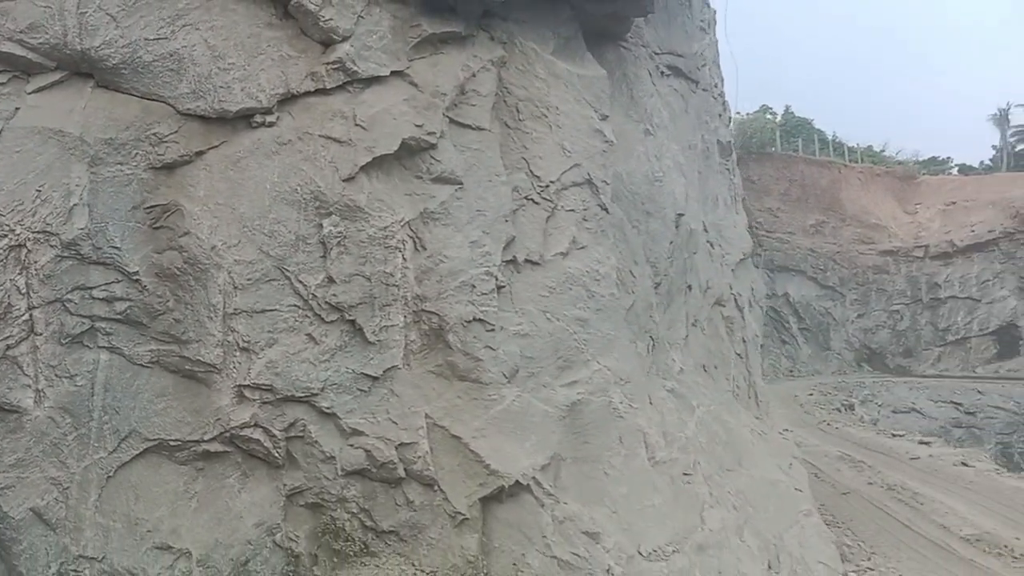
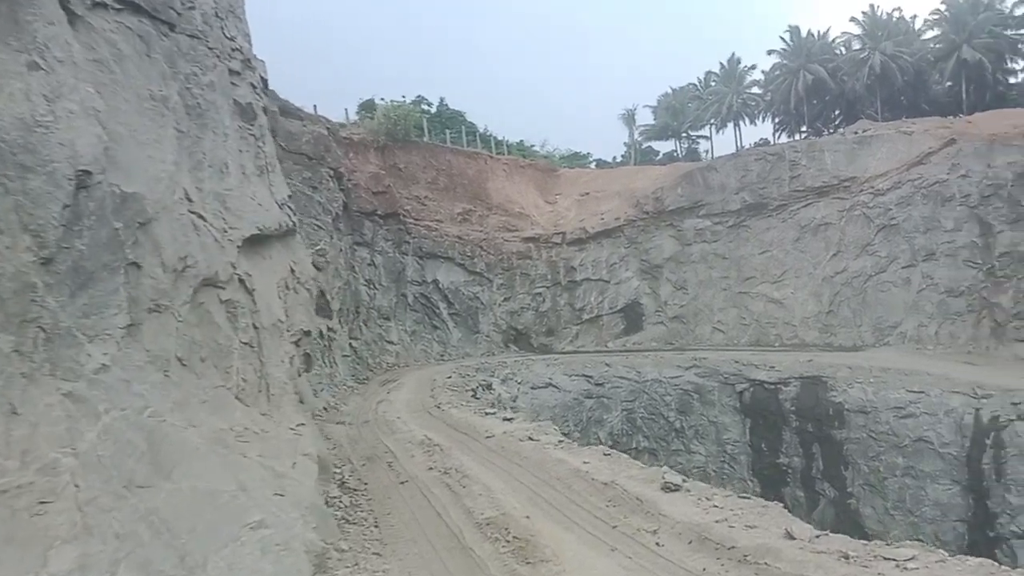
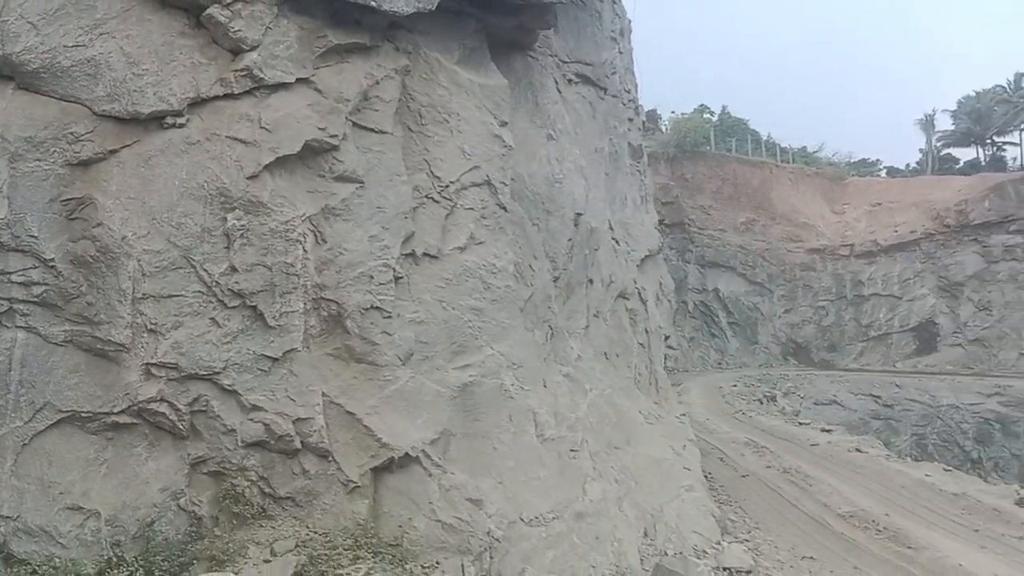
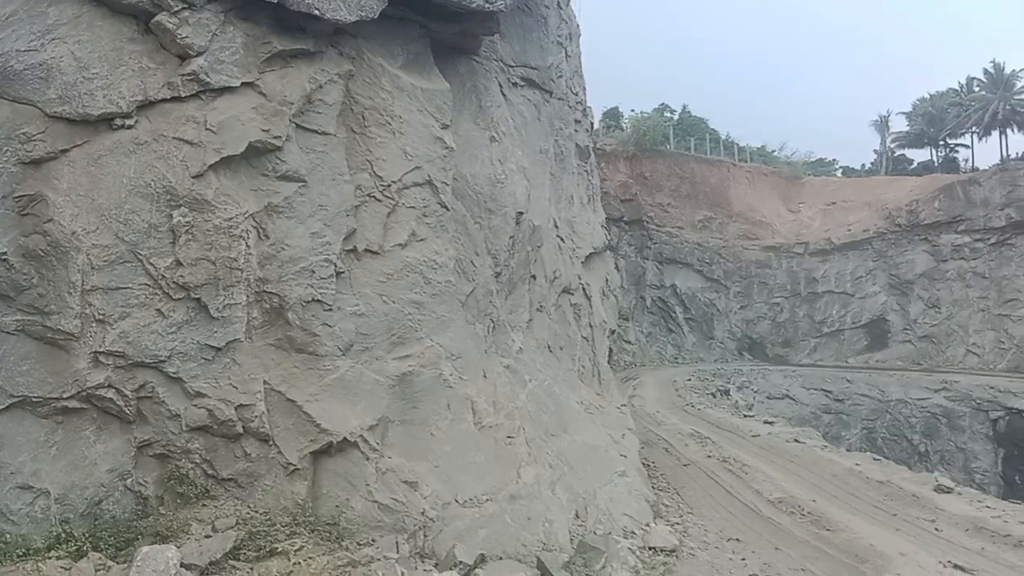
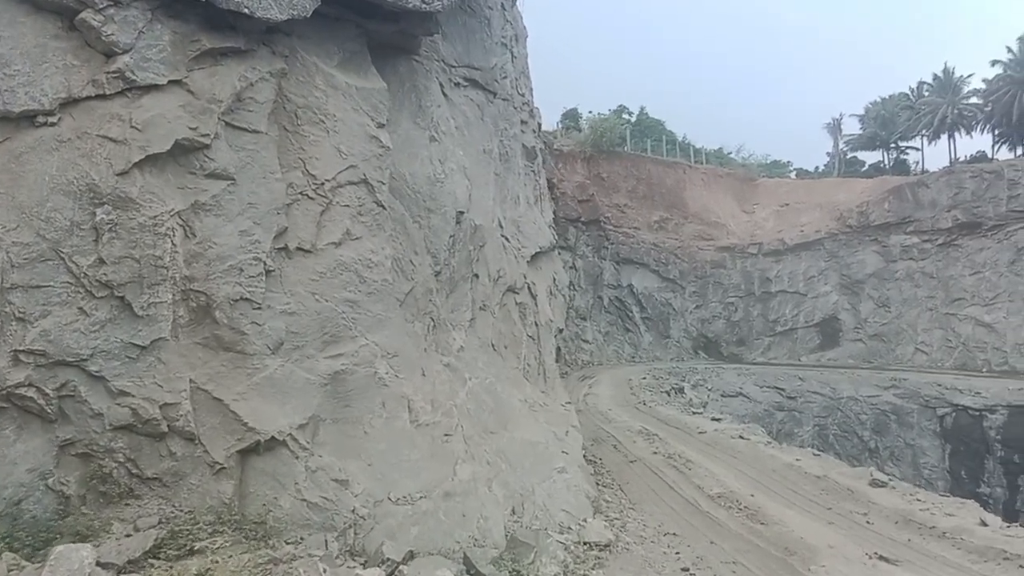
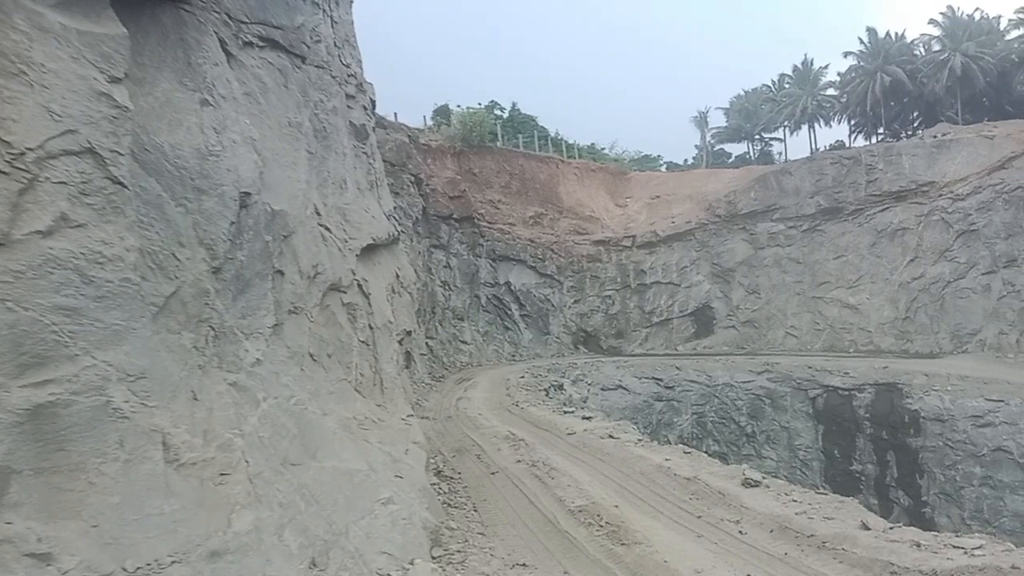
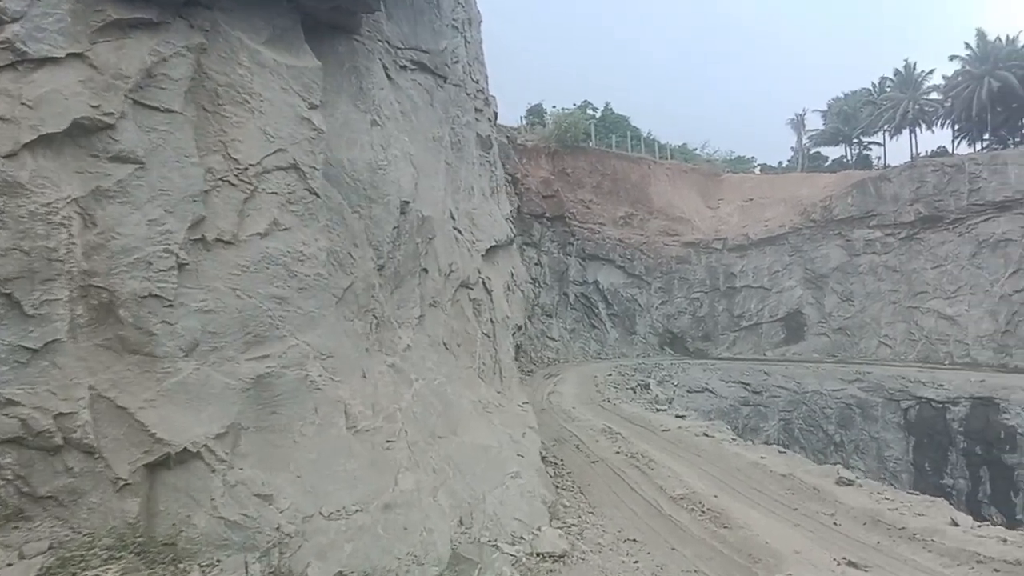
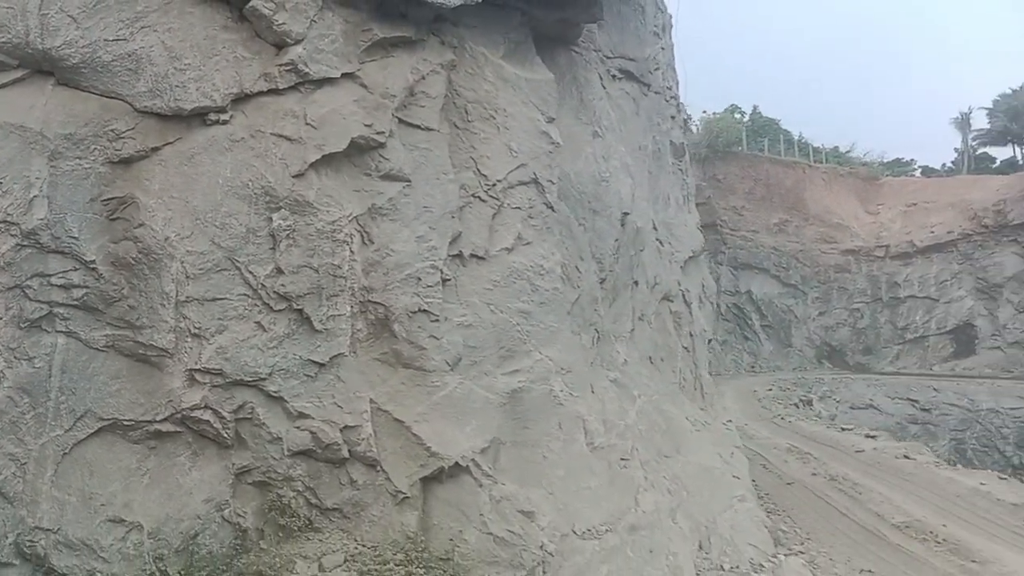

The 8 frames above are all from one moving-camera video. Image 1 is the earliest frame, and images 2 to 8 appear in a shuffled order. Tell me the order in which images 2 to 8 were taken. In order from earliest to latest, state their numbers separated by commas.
8, 3, 4, 5, 7, 6, 2
